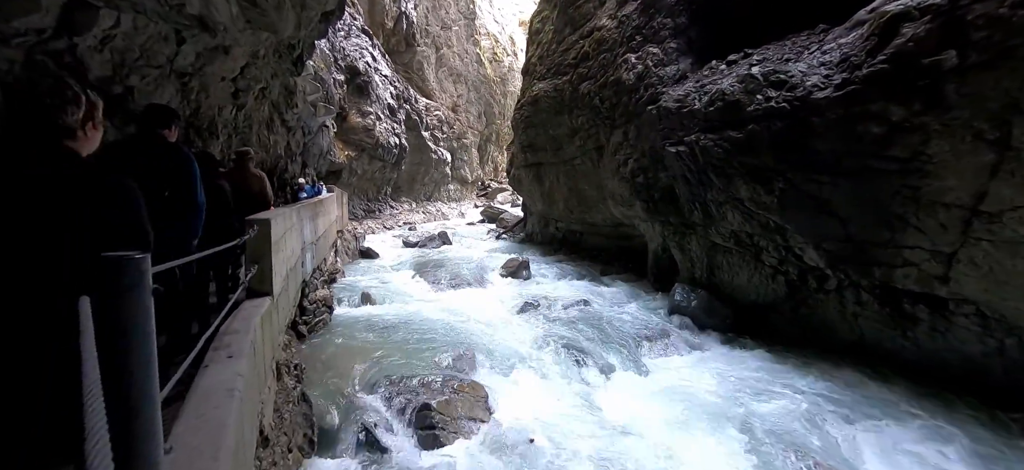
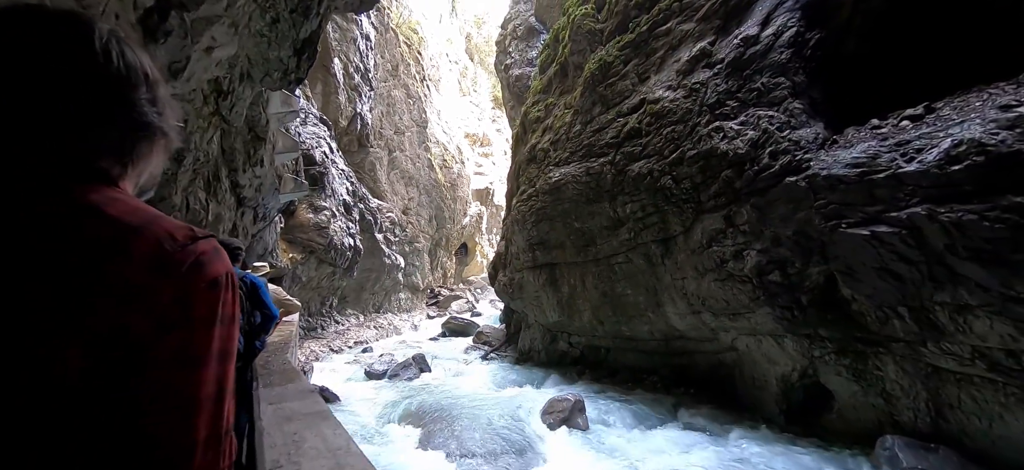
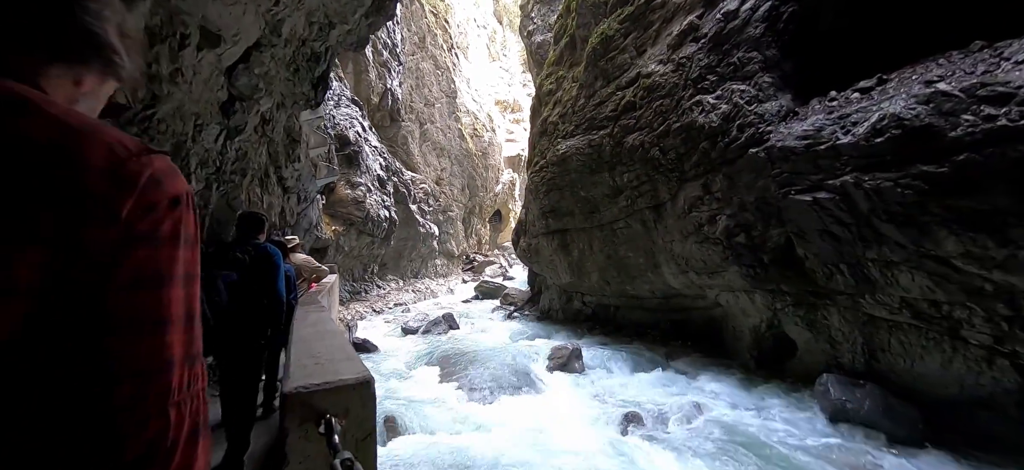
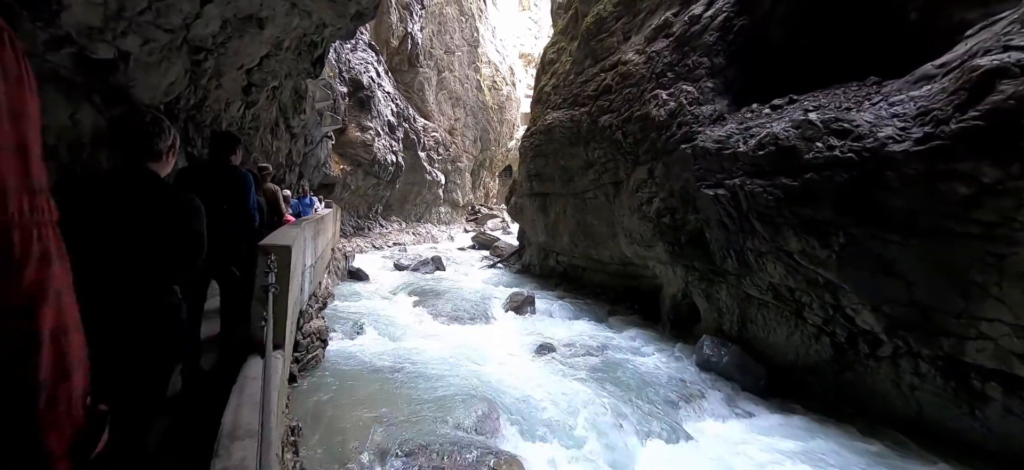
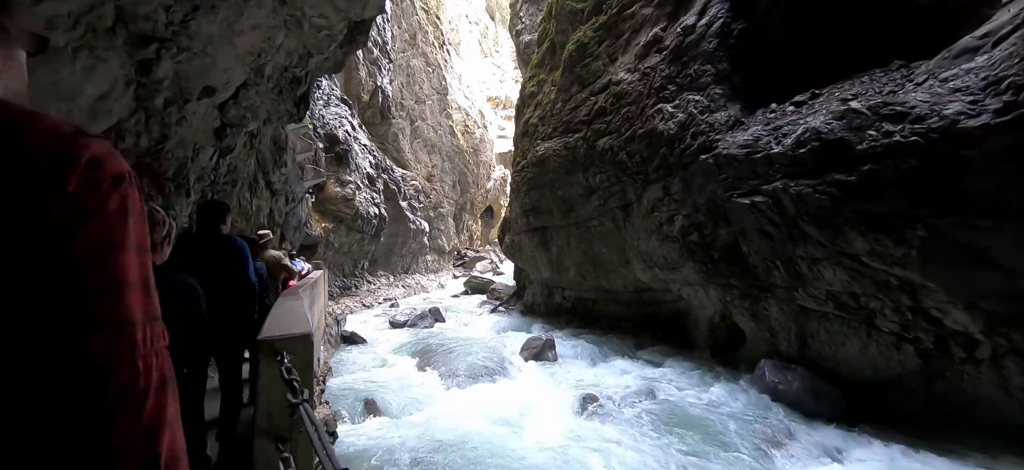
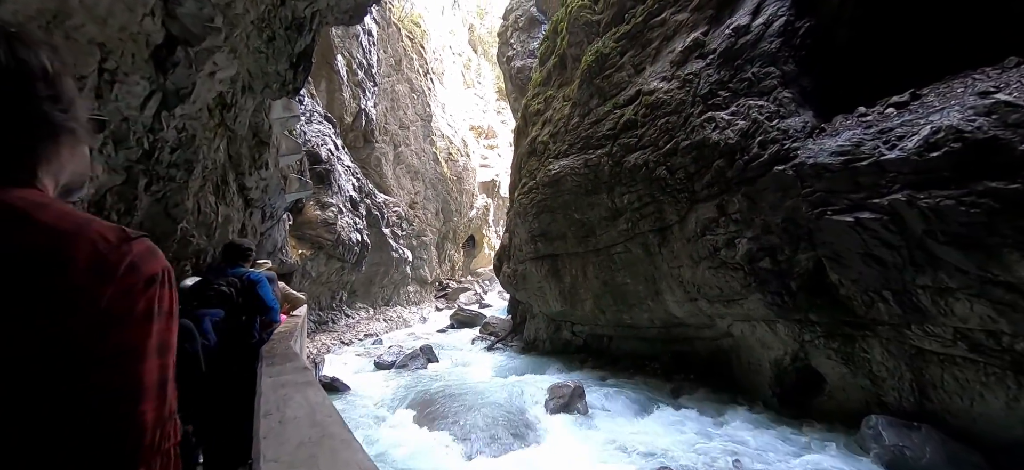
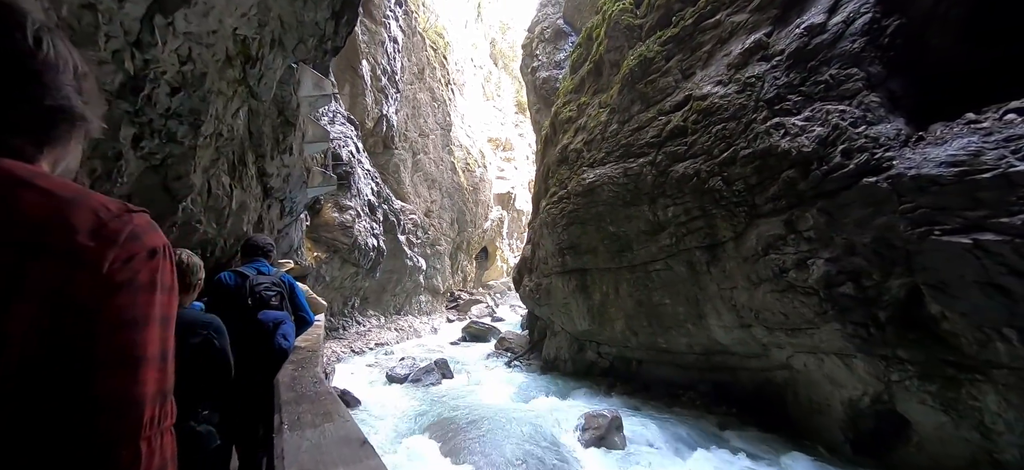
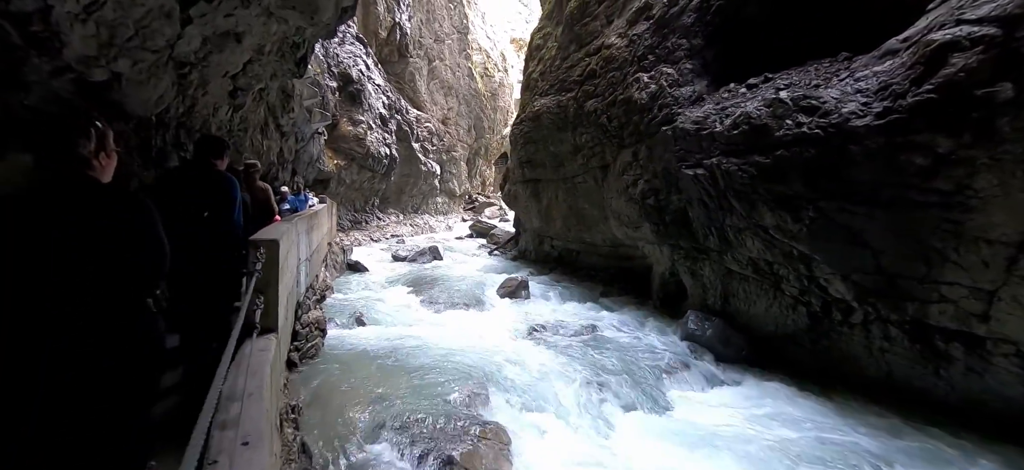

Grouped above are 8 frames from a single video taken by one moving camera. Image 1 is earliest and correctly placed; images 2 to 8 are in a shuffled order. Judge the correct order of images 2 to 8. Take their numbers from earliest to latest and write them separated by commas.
8, 4, 5, 3, 6, 2, 7
